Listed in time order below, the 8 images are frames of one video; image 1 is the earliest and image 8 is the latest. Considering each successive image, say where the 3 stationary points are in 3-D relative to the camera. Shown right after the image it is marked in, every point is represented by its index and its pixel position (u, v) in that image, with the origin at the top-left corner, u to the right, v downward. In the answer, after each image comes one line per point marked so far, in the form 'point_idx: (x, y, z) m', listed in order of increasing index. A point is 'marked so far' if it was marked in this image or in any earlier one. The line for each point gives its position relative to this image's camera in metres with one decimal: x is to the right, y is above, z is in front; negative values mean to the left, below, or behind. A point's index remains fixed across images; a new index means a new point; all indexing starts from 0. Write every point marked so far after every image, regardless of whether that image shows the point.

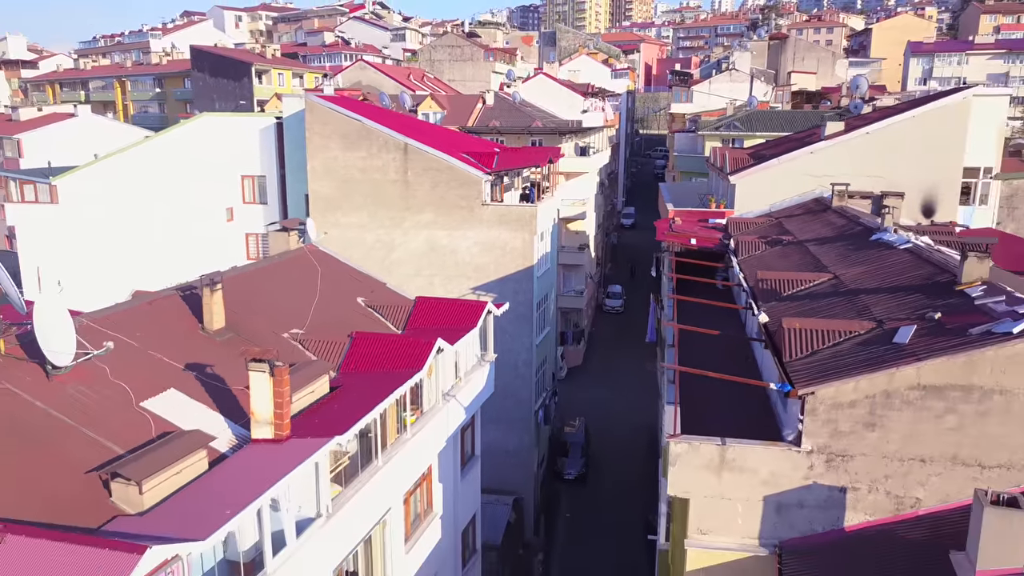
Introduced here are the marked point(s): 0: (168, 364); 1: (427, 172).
0: (-2.4, -0.5, +6.1) m
1: (-1.3, +1.7, +13.3) m
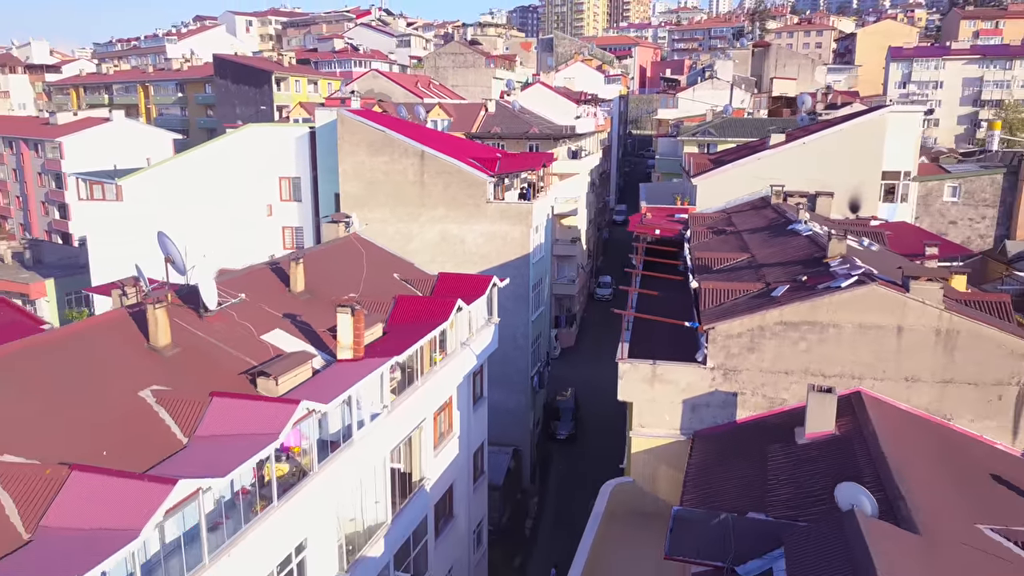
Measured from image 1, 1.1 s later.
0: (-2.4, -0.2, +8.7) m
1: (-1.3, +2.0, +15.9) m
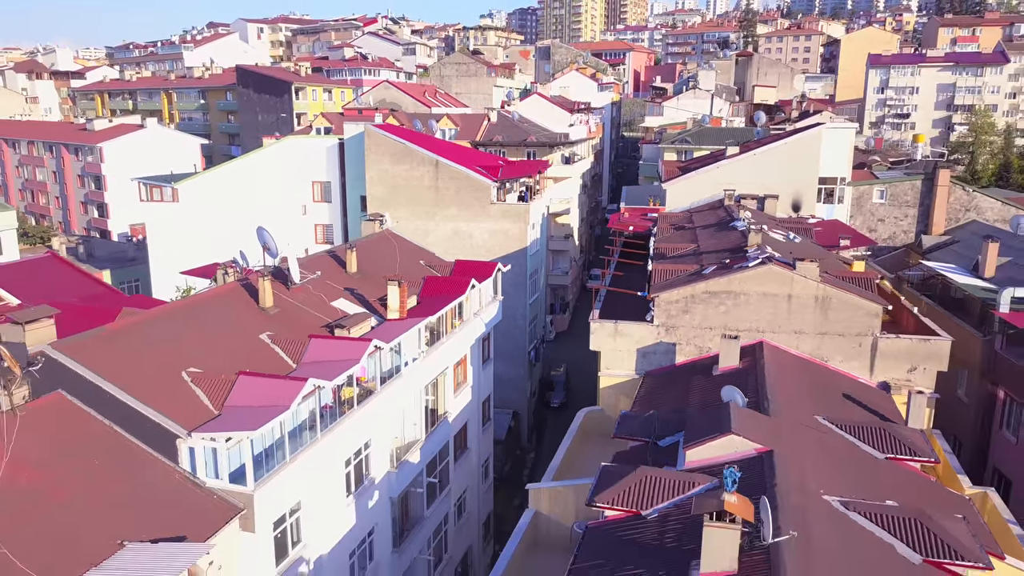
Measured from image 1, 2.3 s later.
0: (-2.4, 0.0, +11.8) m
1: (-1.3, +2.3, +19.0) m
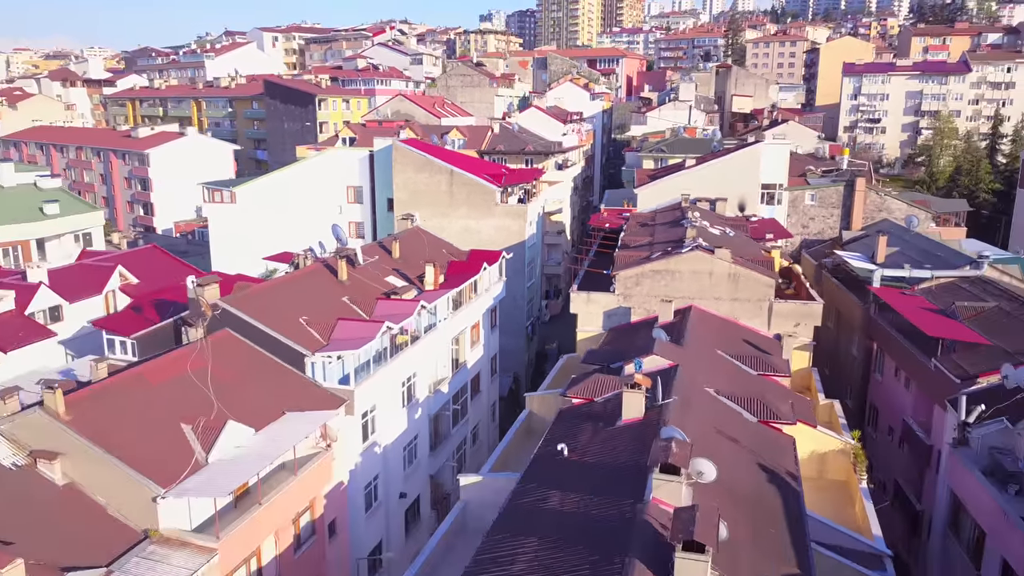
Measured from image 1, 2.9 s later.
0: (-2.3, +0.4, +16.2) m
1: (-1.3, +2.7, +23.4) m
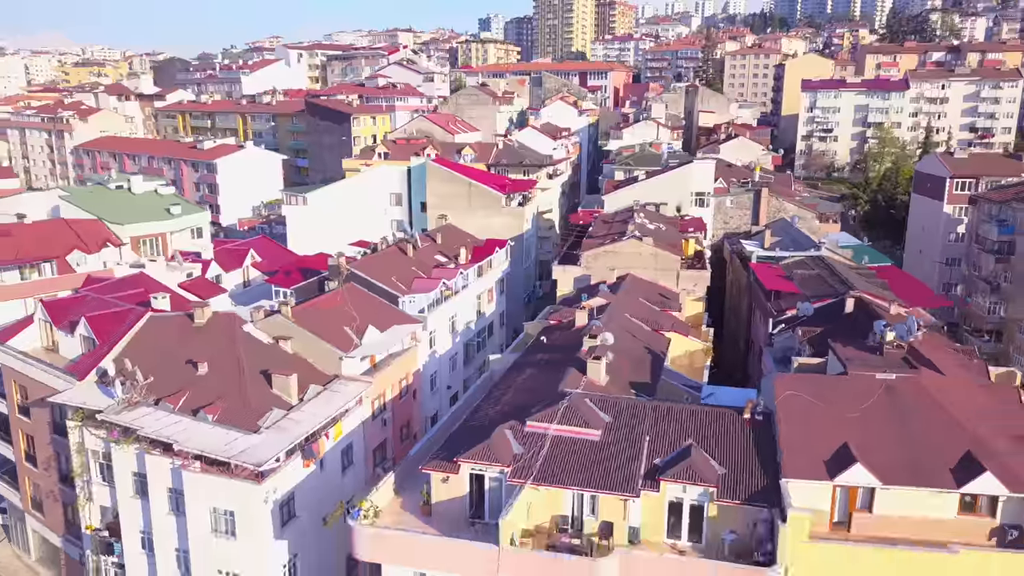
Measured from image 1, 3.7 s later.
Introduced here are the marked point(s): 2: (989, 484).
0: (-2.2, +1.1, +25.0) m
1: (-1.2, +3.4, +32.1) m
2: (+6.0, -2.5, +10.7) m
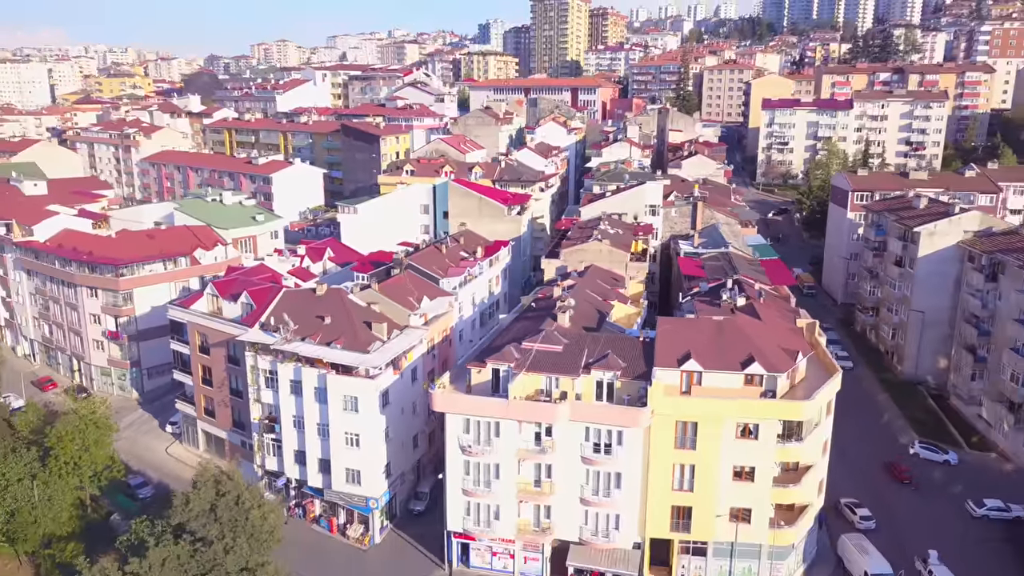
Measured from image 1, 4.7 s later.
0: (-2.2, +1.6, +35.9) m
1: (-1.2, +4.0, +43.0) m
2: (+6.1, -2.0, +21.6) m
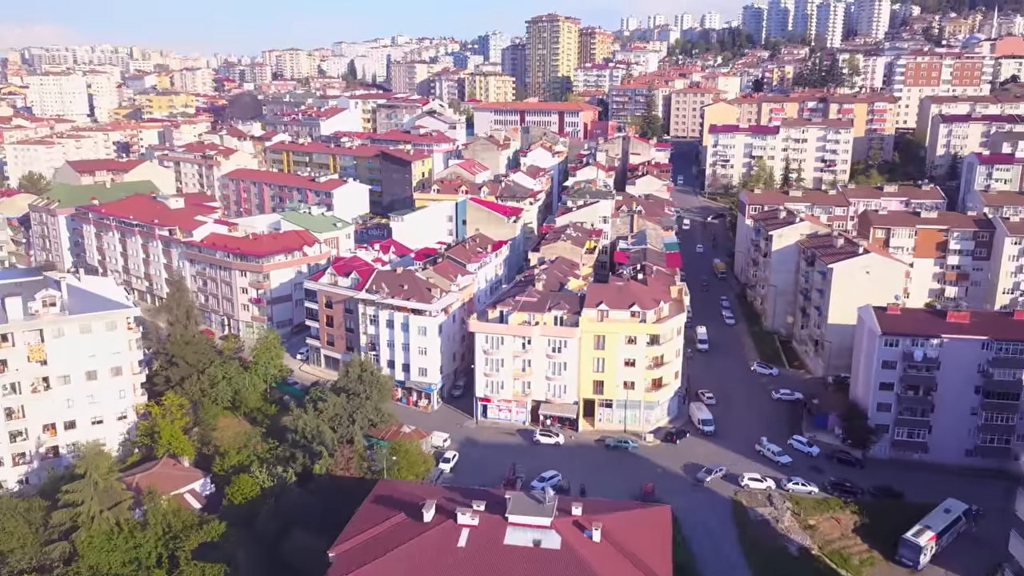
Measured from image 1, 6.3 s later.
0: (-2.3, +2.7, +56.5) m
1: (-1.3, +5.1, +63.6) m
2: (+6.0, -0.9, +42.3) m
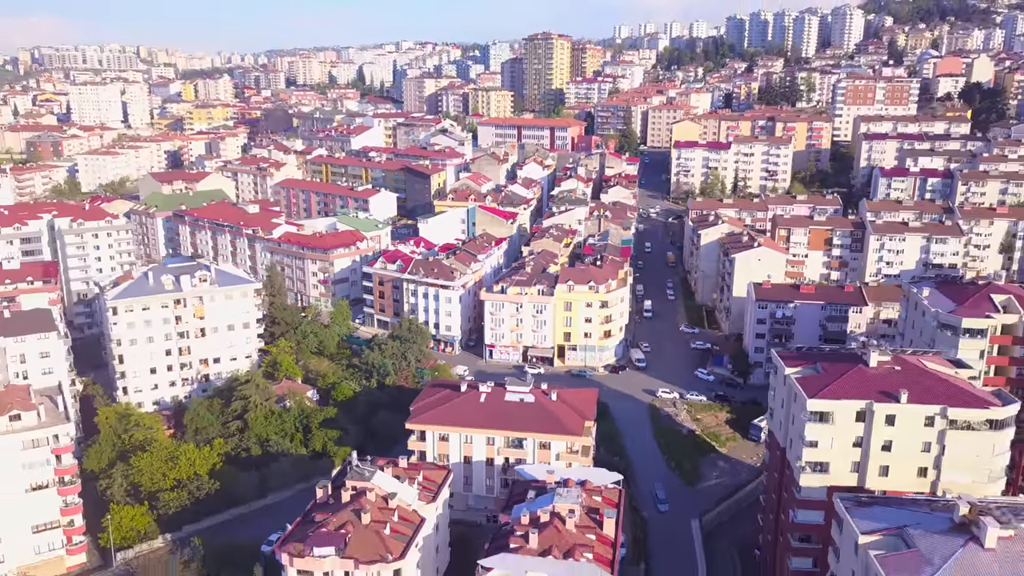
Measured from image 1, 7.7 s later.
0: (-2.5, +4.1, +77.4) m
1: (-1.5, +6.5, +84.5) m
2: (+5.8, +0.3, +63.2) m
